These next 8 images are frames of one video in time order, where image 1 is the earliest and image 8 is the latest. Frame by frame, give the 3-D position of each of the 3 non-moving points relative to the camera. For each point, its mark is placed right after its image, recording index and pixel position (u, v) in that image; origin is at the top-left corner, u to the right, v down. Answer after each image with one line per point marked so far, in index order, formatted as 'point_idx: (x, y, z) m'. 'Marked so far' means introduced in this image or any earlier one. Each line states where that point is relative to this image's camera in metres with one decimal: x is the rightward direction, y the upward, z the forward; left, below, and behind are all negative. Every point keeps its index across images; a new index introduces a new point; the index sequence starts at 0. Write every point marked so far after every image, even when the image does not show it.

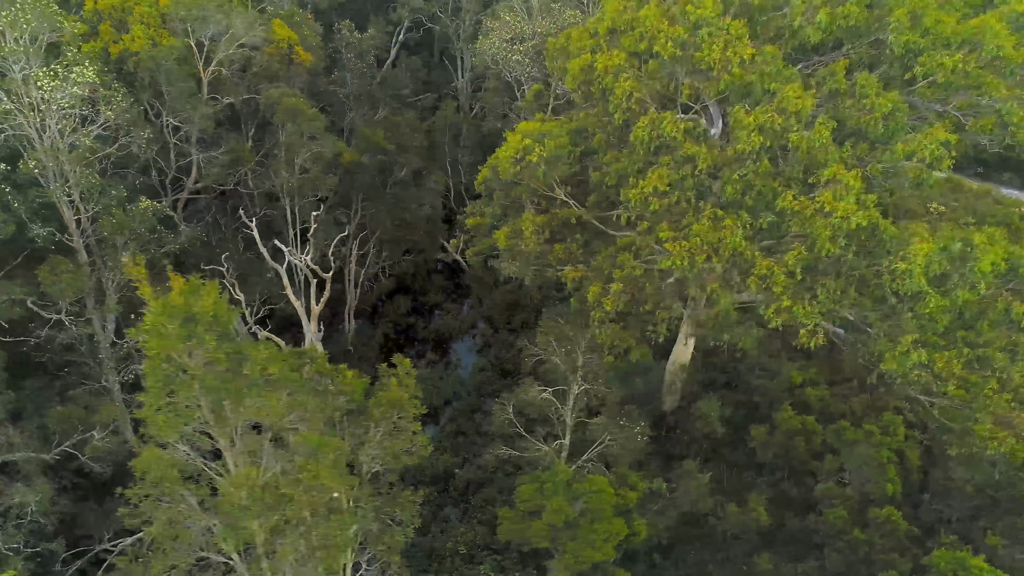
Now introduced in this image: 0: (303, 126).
0: (-4.9, +3.8, +16.6) m
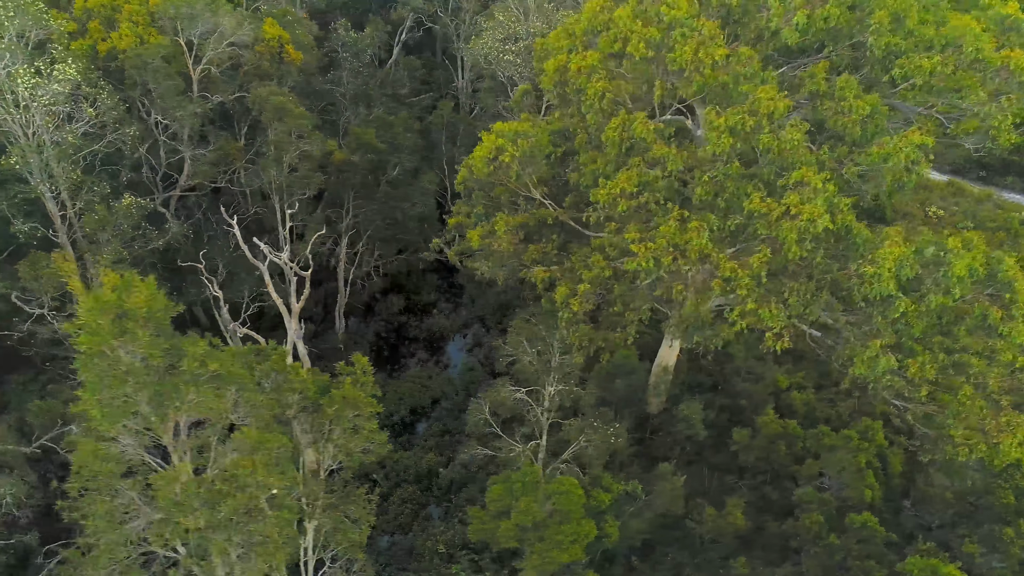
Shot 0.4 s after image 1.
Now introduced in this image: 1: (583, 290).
0: (-5.2, +3.8, +16.7) m
1: (+1.0, 0.0, +10.3) m
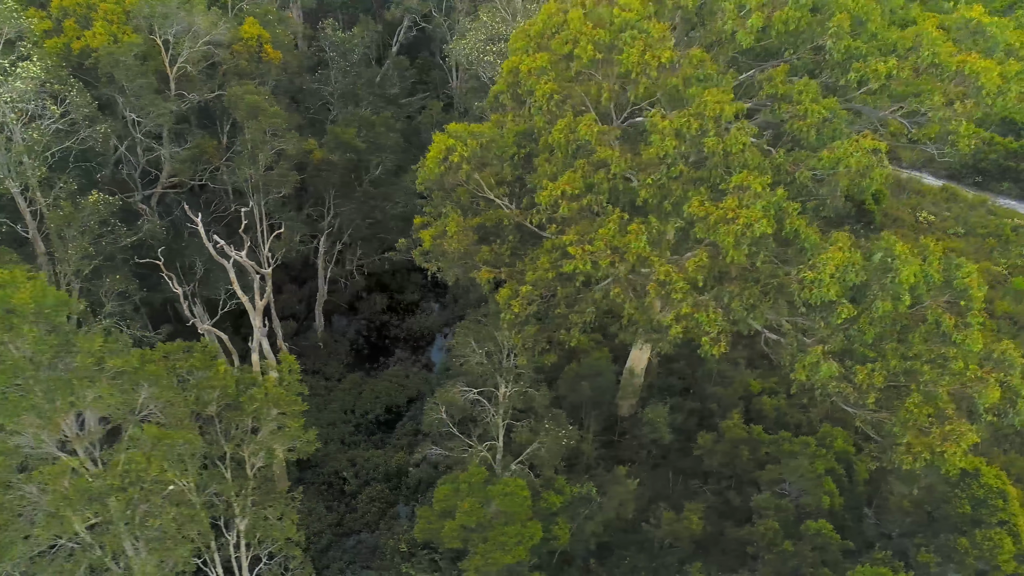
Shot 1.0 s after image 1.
0: (-5.8, +3.9, +16.8) m
1: (+0.2, -0.1, +10.3) m
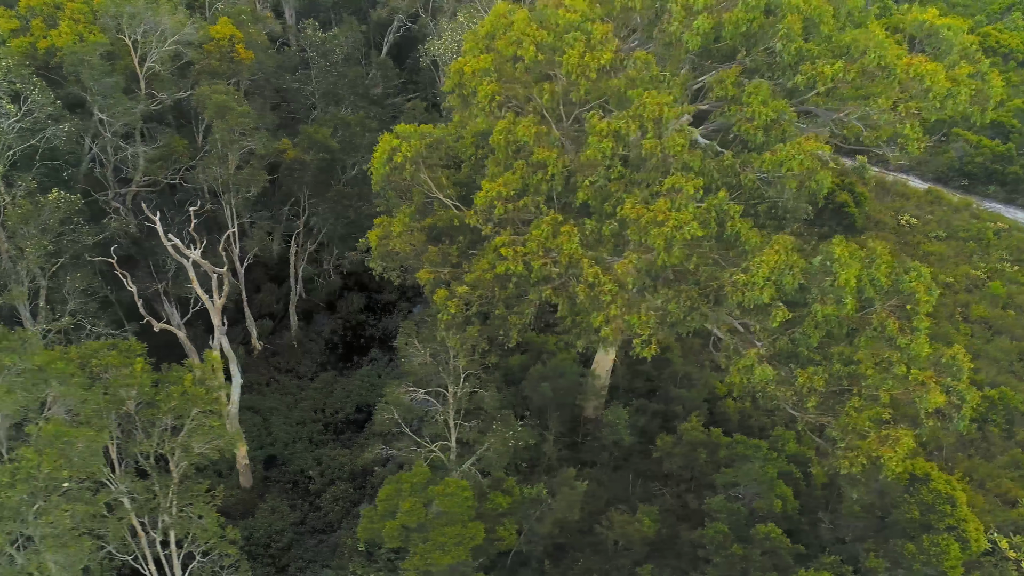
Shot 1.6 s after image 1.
0: (-6.6, +3.9, +16.9) m
1: (-0.7, -0.1, +10.3) m
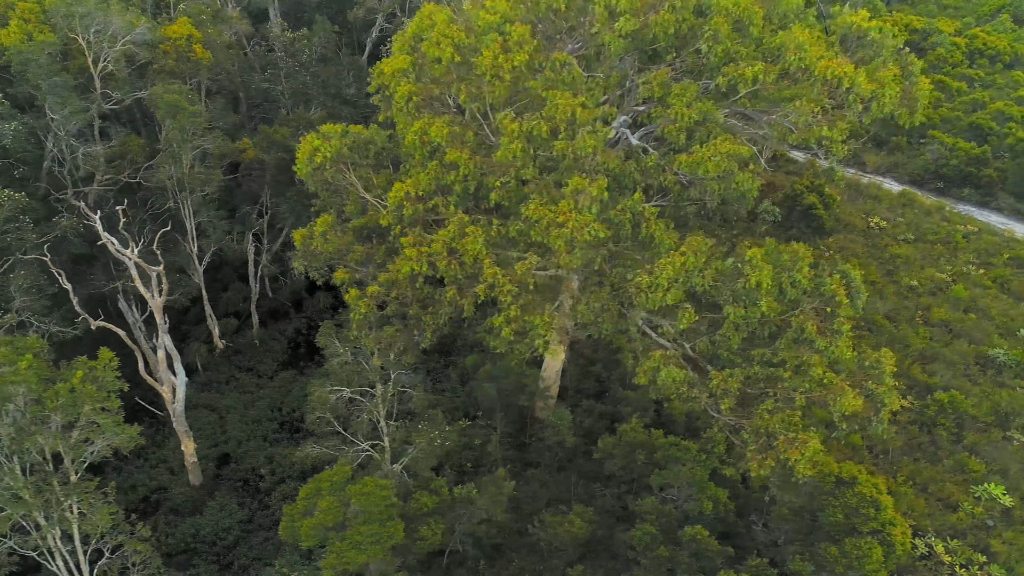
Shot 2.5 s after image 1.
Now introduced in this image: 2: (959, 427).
0: (-7.8, +3.9, +17.0) m
1: (-2.0, -0.1, +10.3) m
2: (+10.5, -3.3, +16.9) m
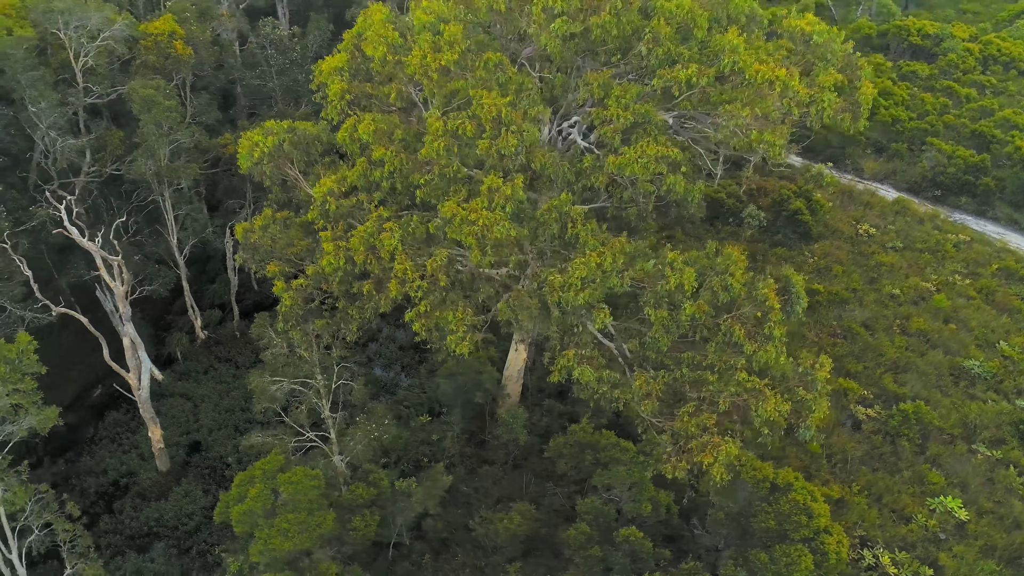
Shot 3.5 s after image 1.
0: (-8.6, +4.2, +17.4) m
1: (-3.1, 0.0, +10.5) m
2: (+9.6, -3.5, +16.6) m
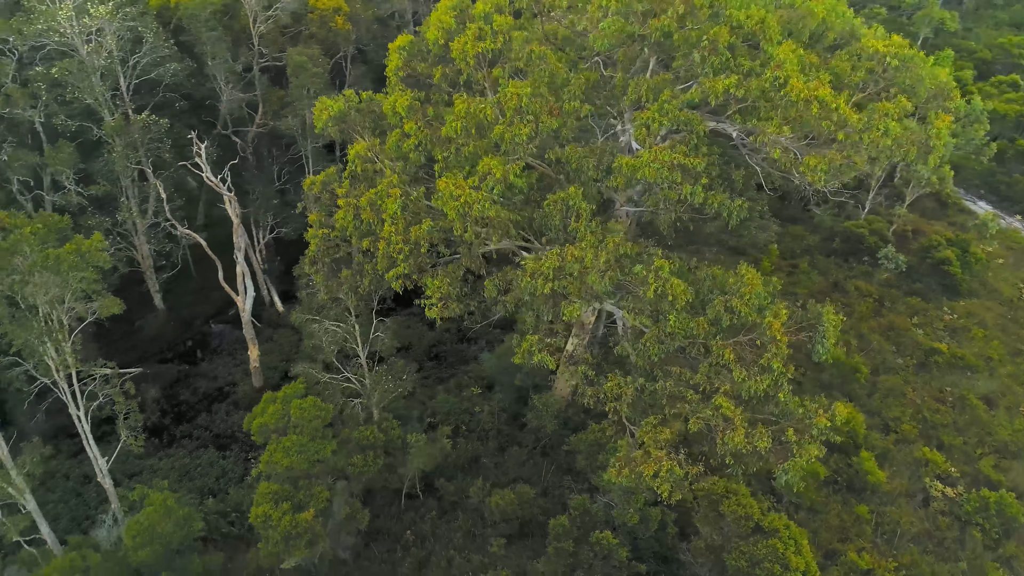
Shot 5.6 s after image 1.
0: (-5.7, +5.7, +19.8) m
1: (-3.1, +0.9, +11.8) m
2: (+9.9, -5.0, +14.5) m
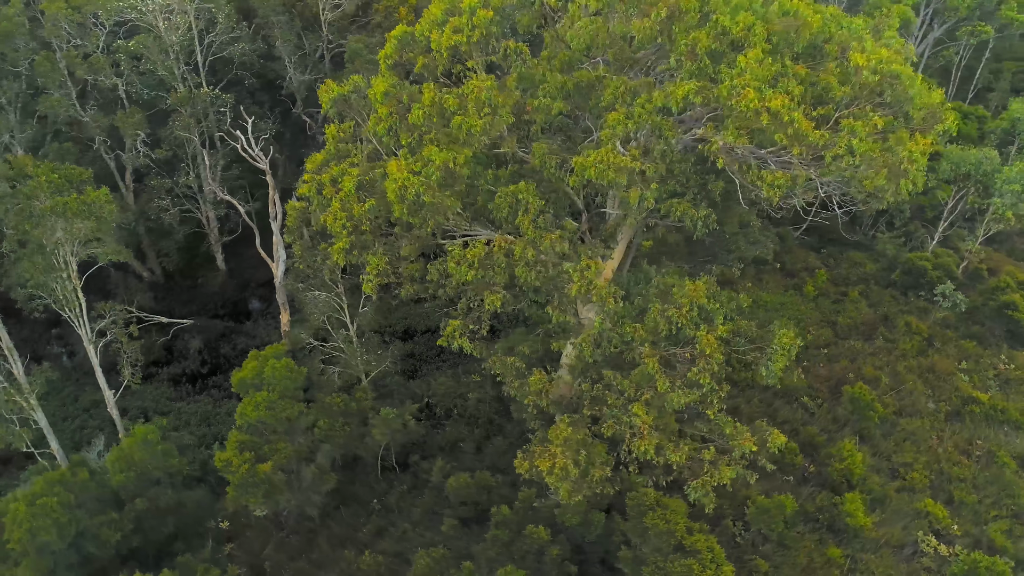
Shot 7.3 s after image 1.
0: (-4.5, +6.5, +20.9) m
1: (-3.7, +1.4, +12.6) m
2: (+8.9, -5.8, +13.2) m
